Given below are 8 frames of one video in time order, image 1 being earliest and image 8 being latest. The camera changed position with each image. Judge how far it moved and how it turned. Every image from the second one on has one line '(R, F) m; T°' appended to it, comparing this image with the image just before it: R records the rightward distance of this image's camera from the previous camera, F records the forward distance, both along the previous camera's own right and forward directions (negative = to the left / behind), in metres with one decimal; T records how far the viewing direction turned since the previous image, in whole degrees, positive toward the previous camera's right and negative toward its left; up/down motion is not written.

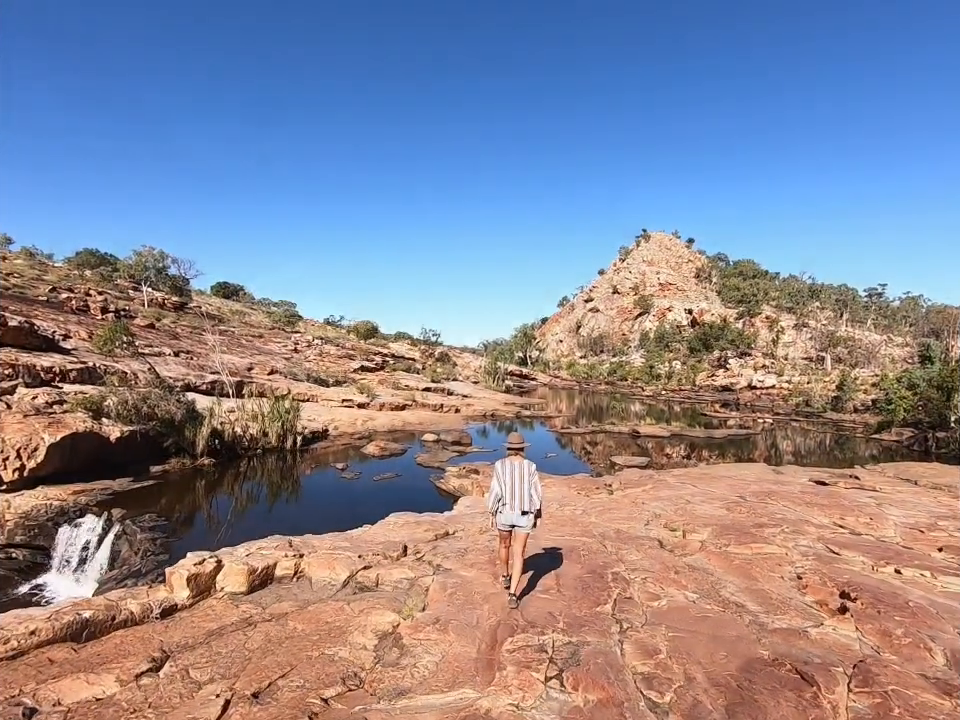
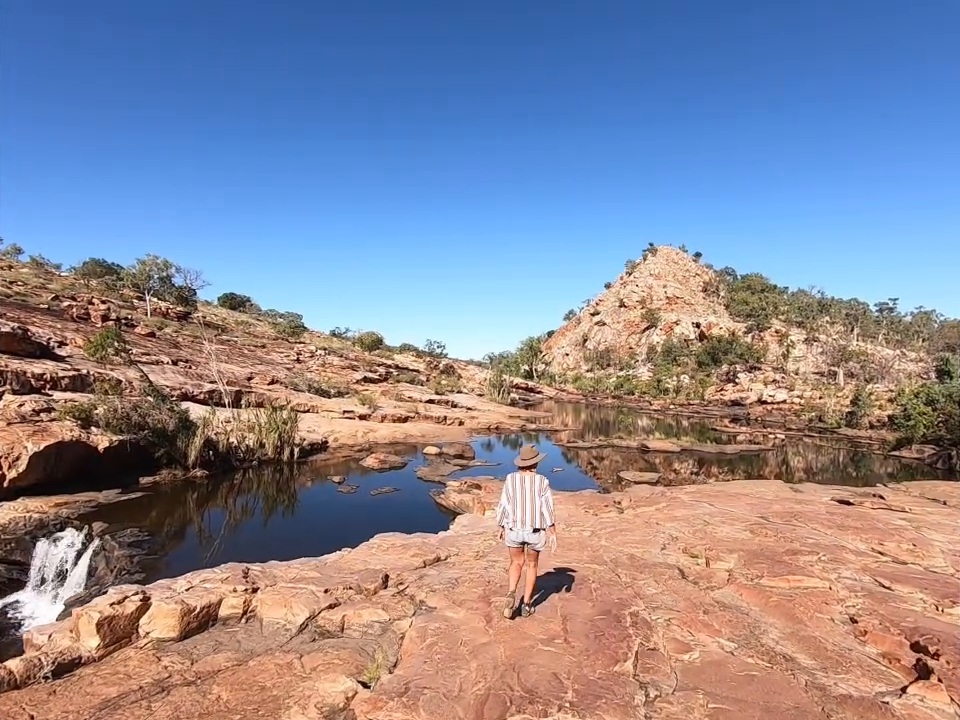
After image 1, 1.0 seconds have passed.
(+0.1, +0.6) m; -1°
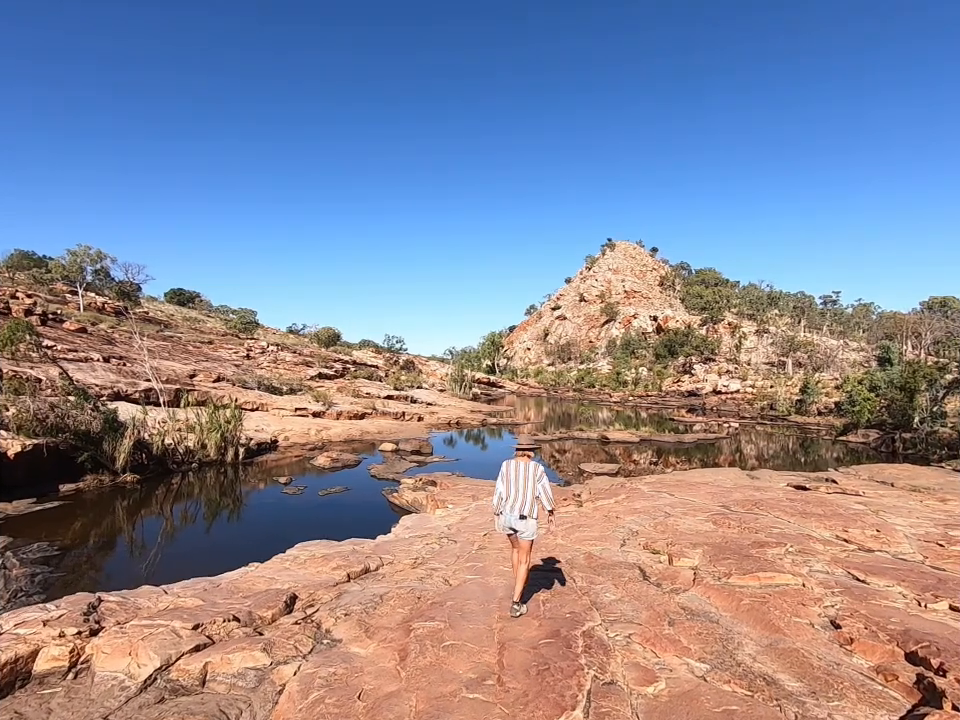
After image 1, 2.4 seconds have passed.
(+0.2, +0.6) m; +4°
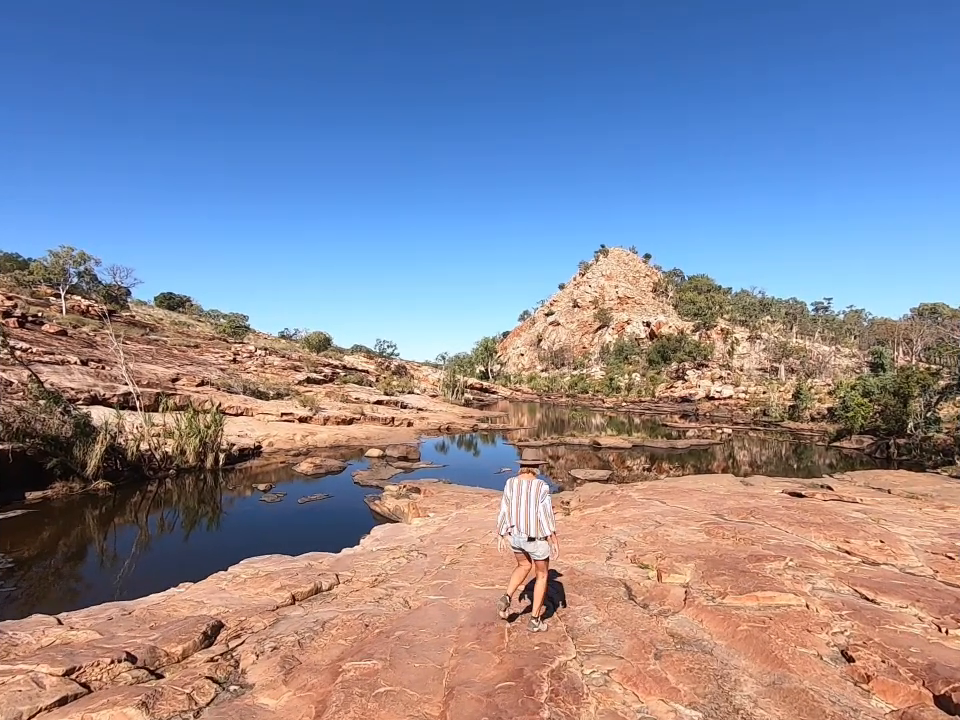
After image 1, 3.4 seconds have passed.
(+0.2, +0.4) m; +1°
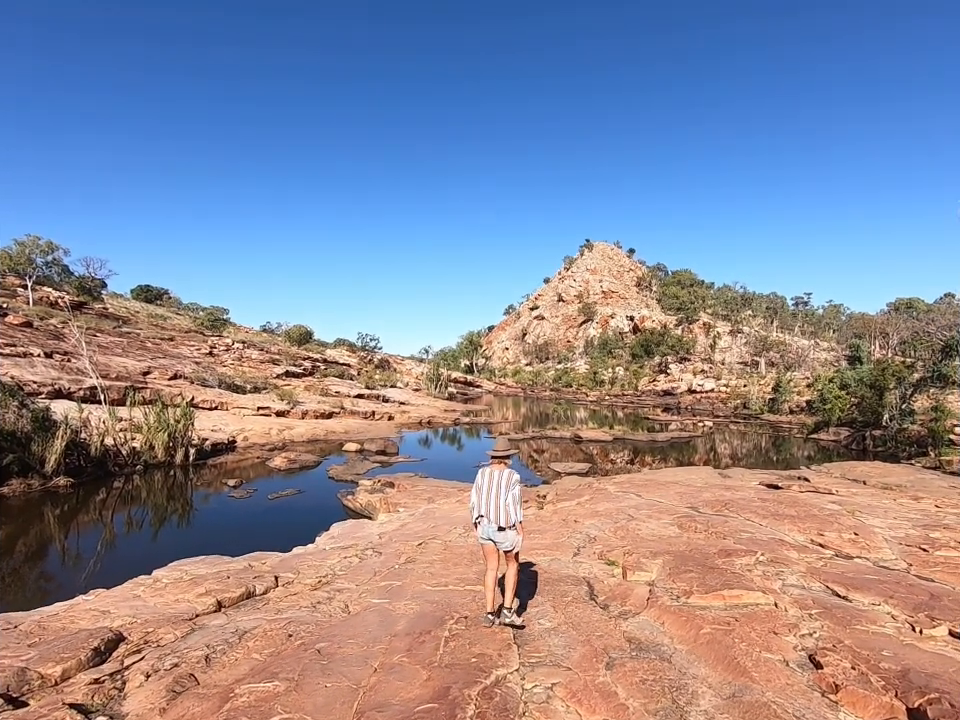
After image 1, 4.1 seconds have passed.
(+0.3, +0.3) m; +2°
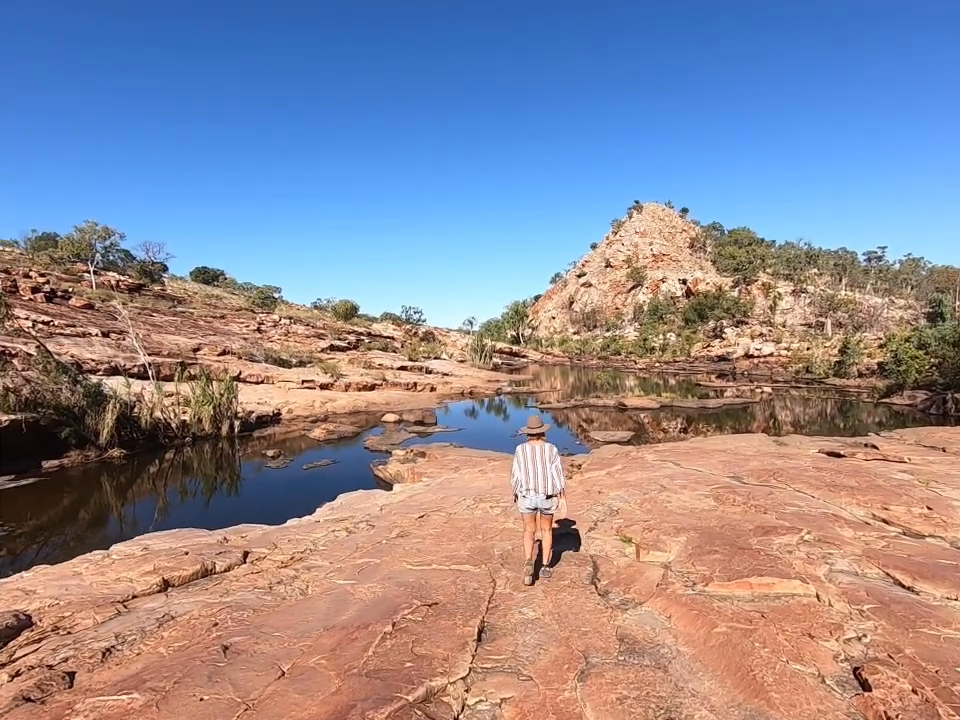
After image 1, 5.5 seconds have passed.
(+0.4, +0.6) m; -6°
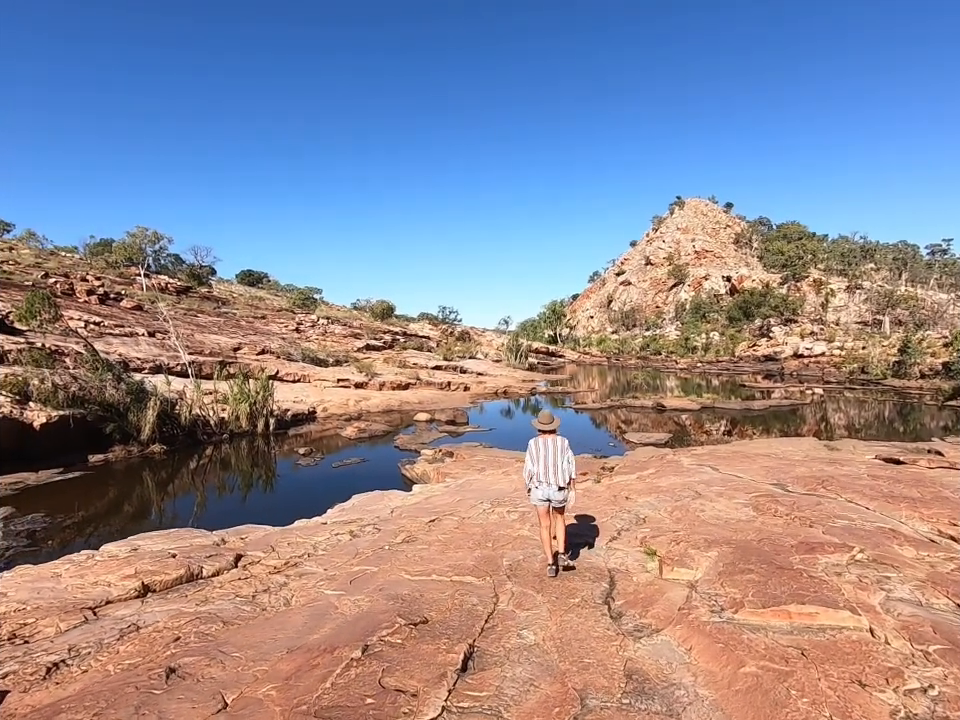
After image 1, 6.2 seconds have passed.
(+0.2, +0.3) m; -4°
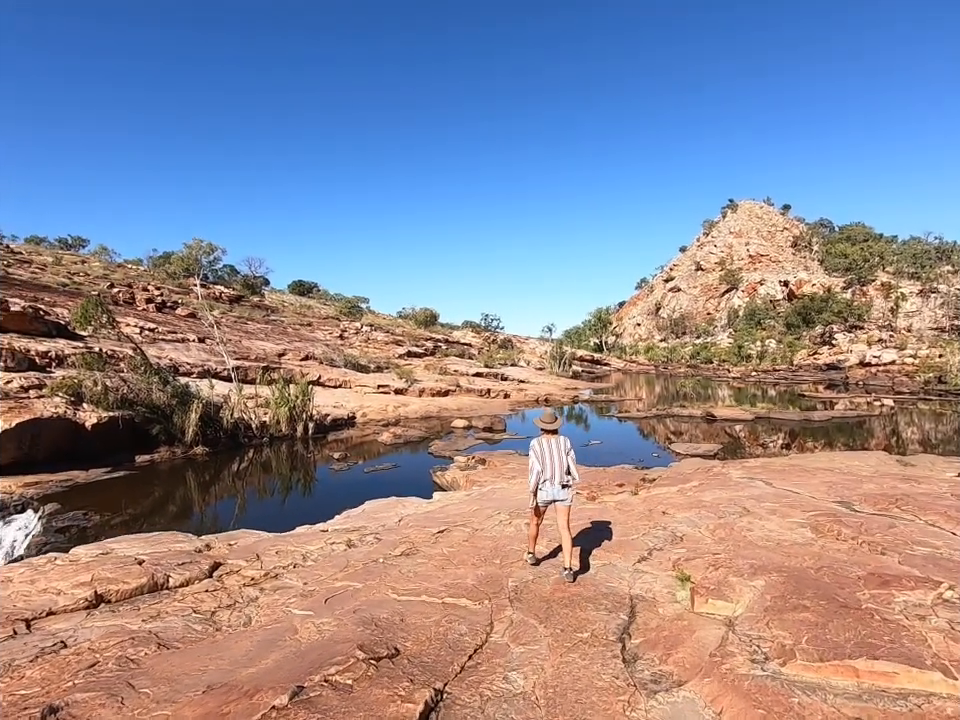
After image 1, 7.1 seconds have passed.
(+0.3, +0.4) m; -5°
